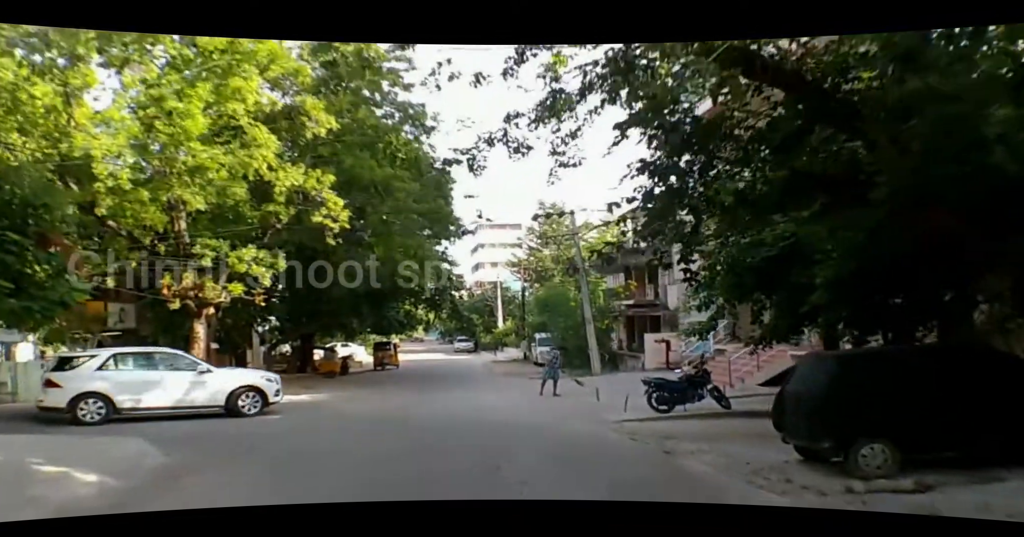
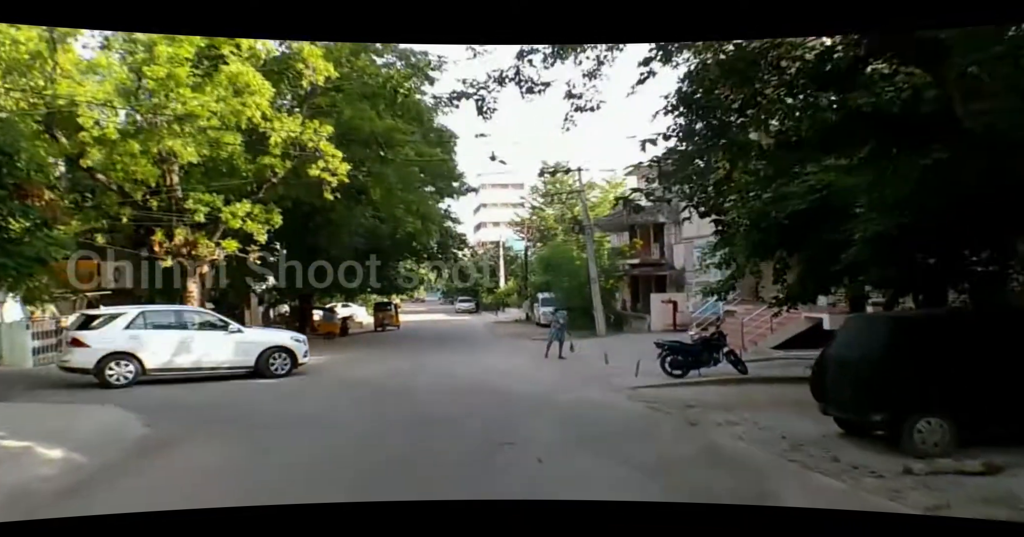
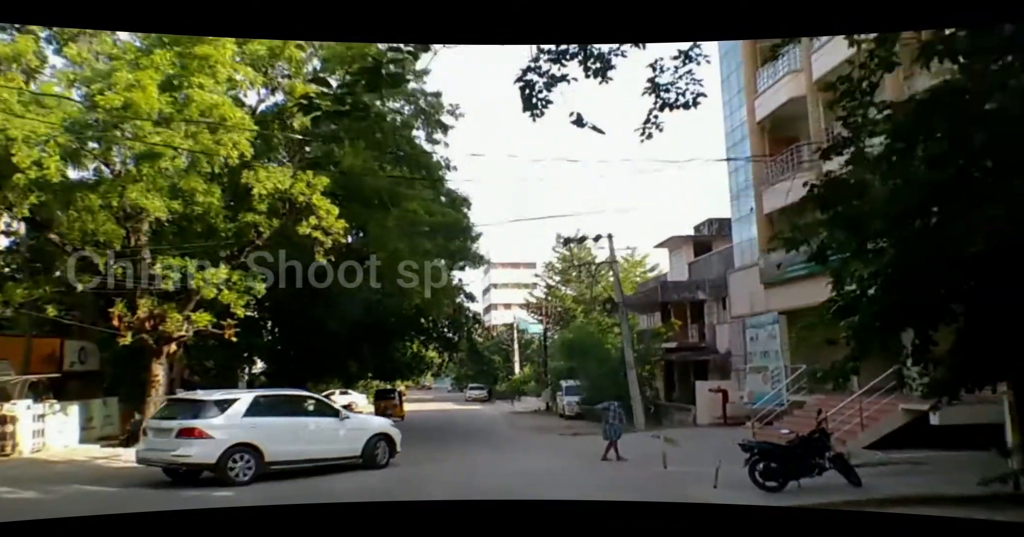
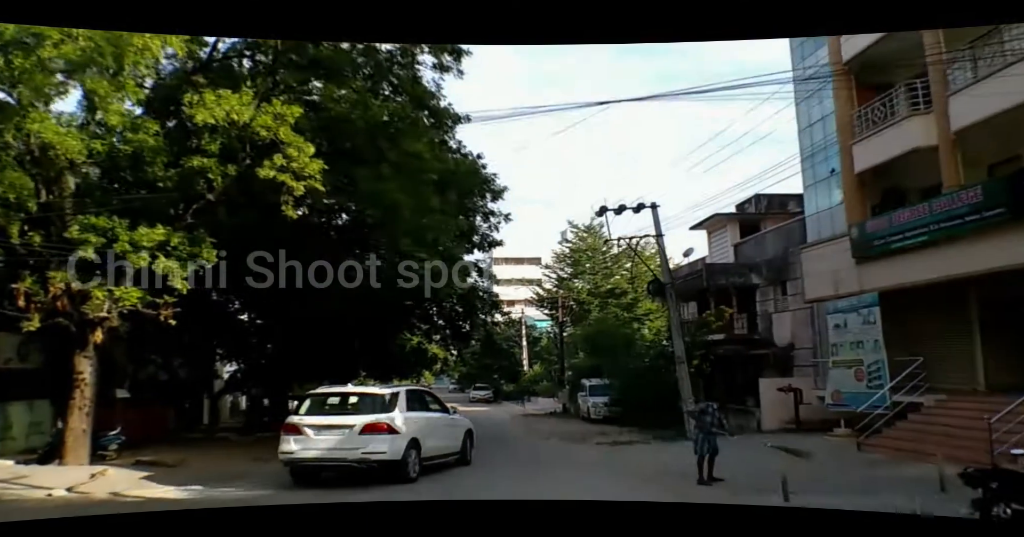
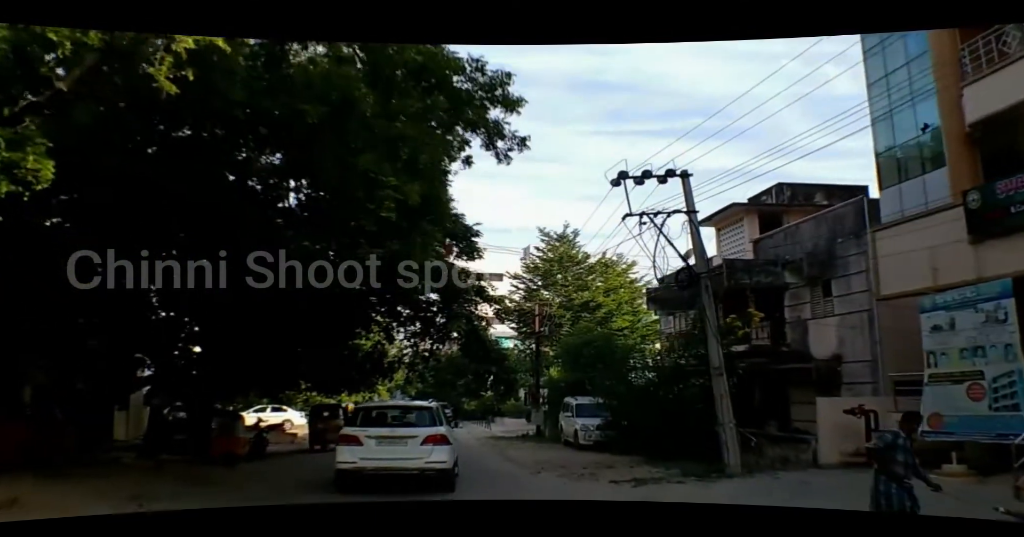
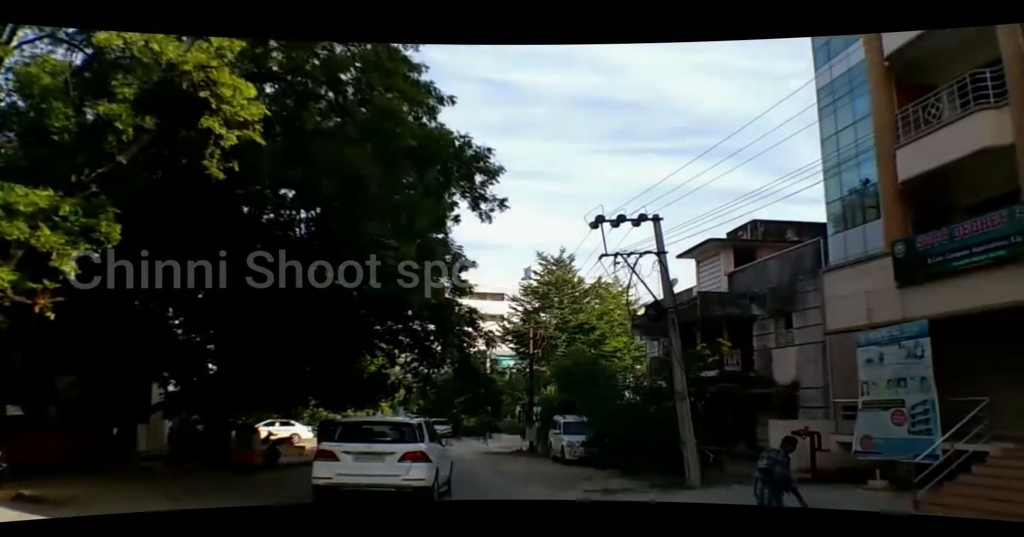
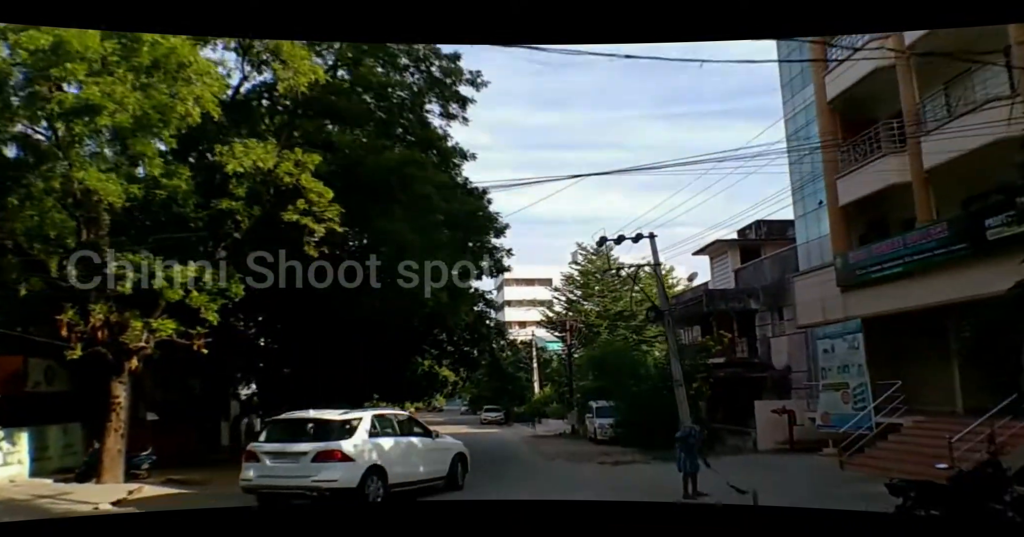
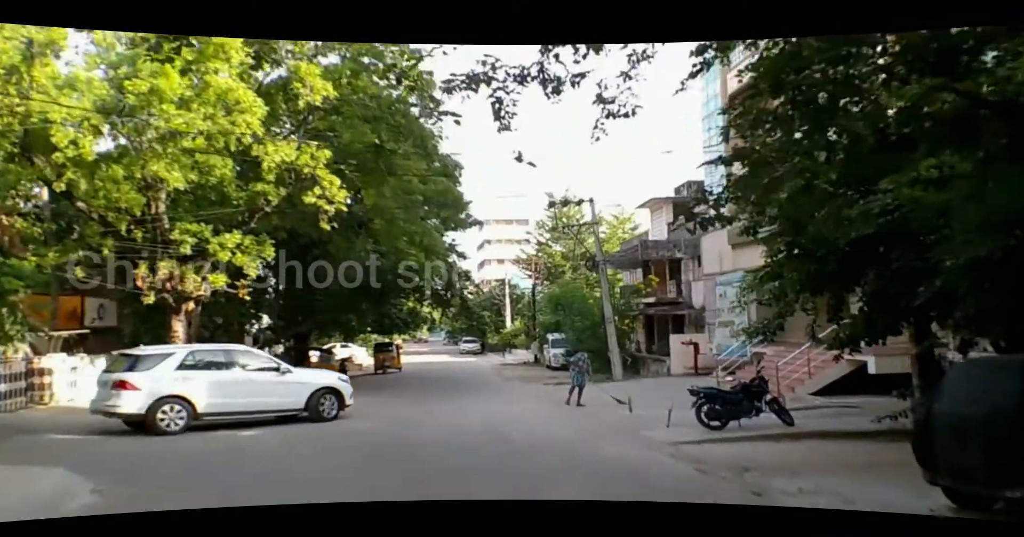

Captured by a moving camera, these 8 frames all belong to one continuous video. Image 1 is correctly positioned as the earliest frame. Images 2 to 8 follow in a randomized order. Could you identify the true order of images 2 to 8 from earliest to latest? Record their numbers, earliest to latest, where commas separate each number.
2, 8, 3, 7, 4, 6, 5
